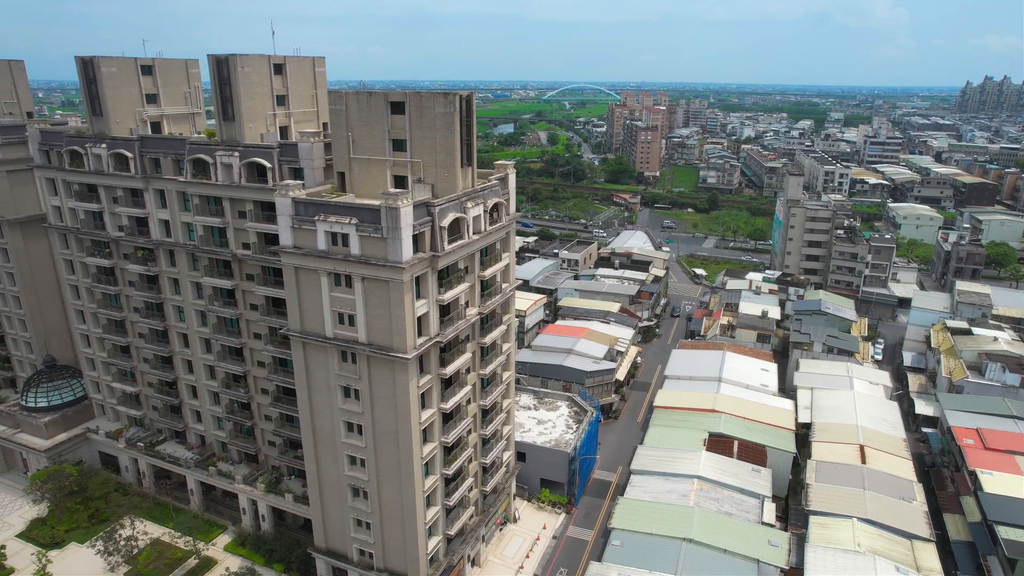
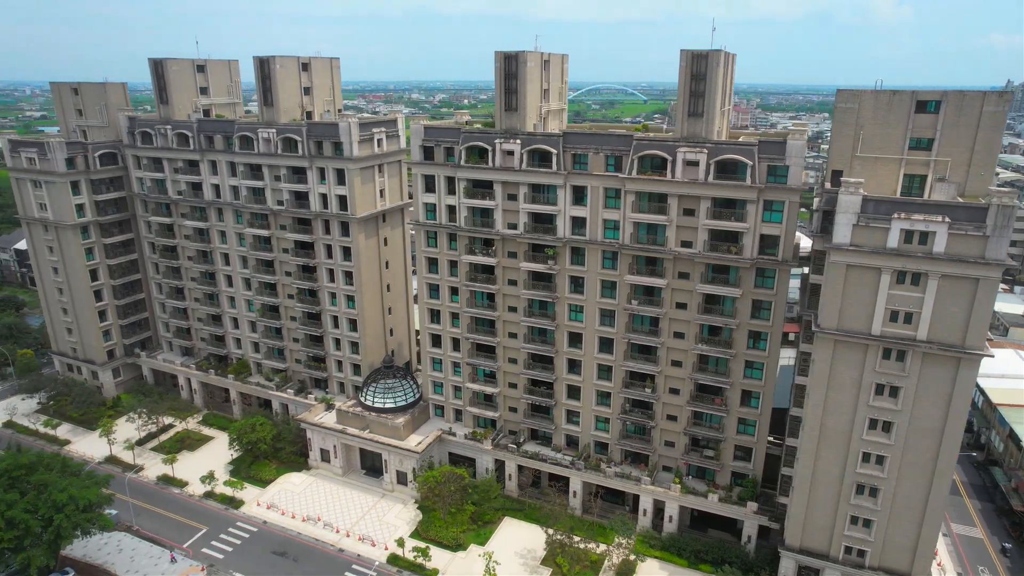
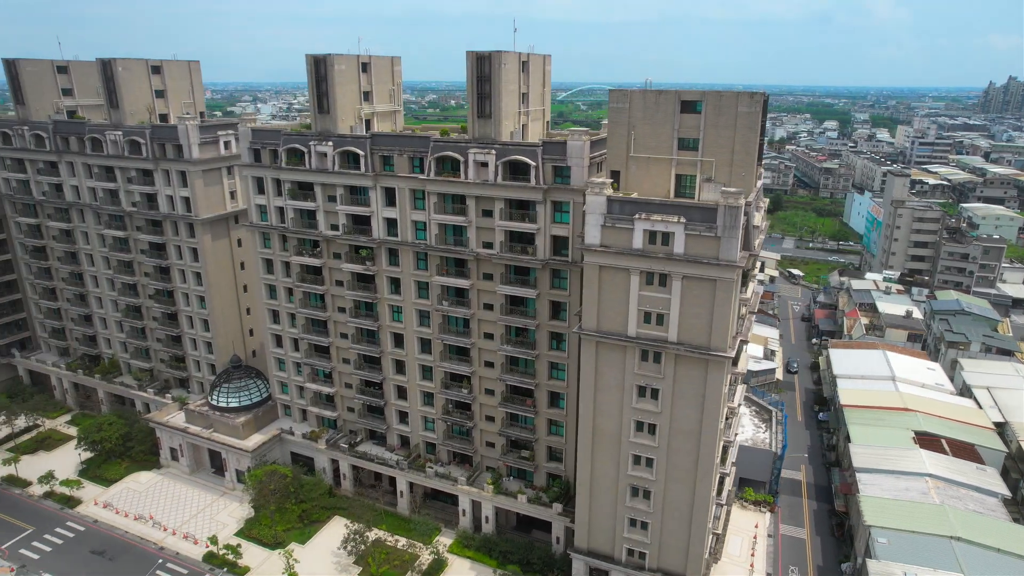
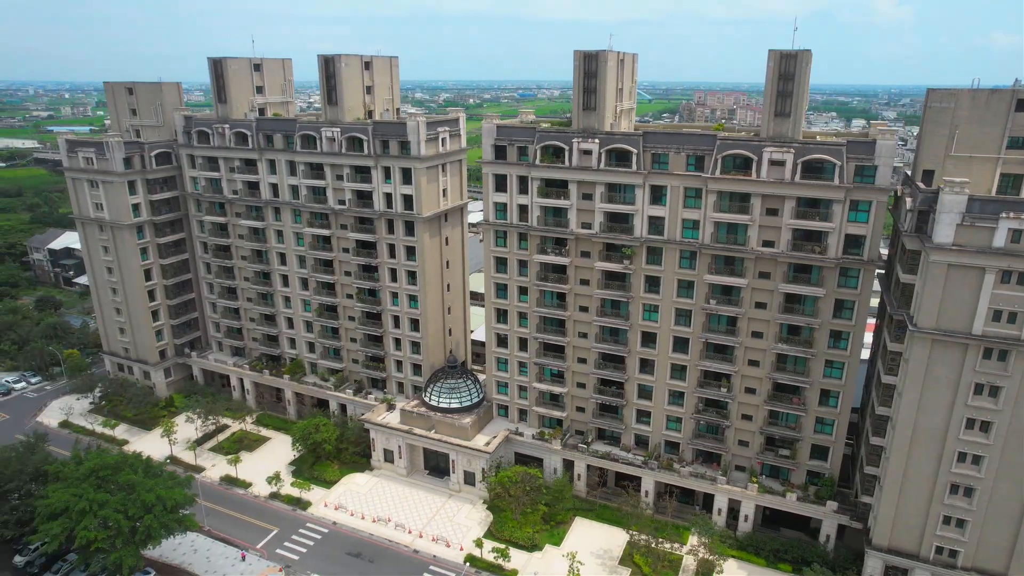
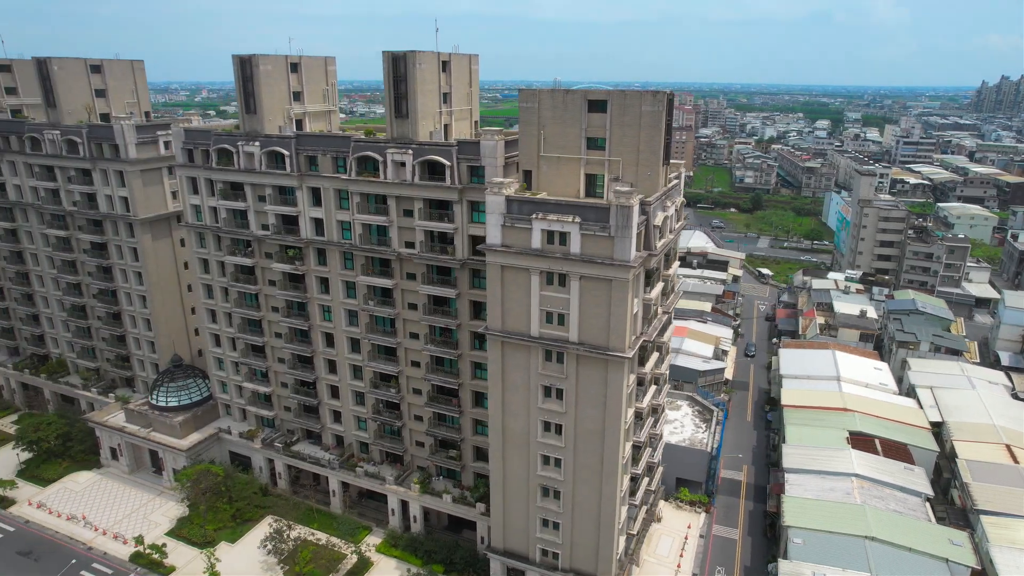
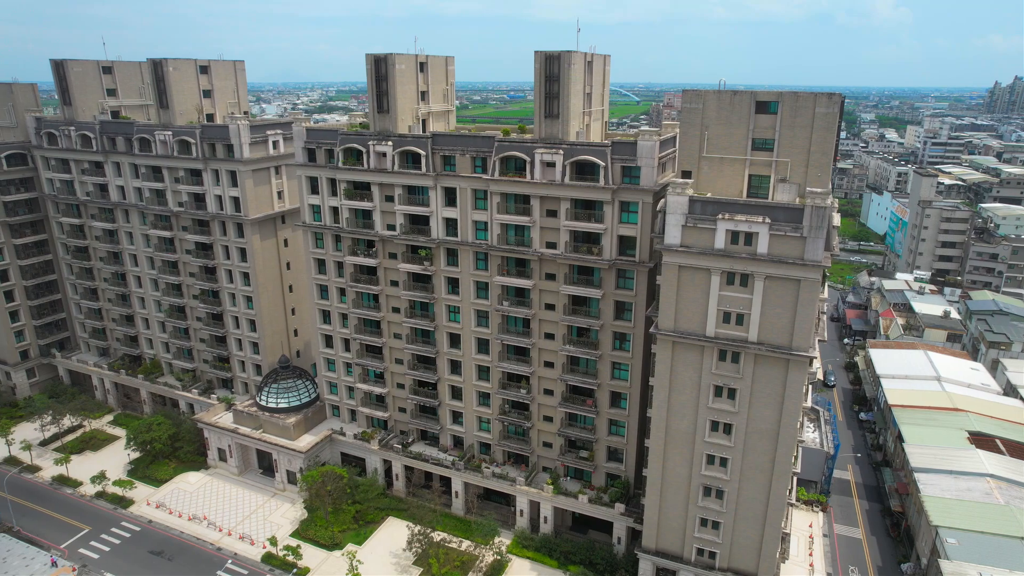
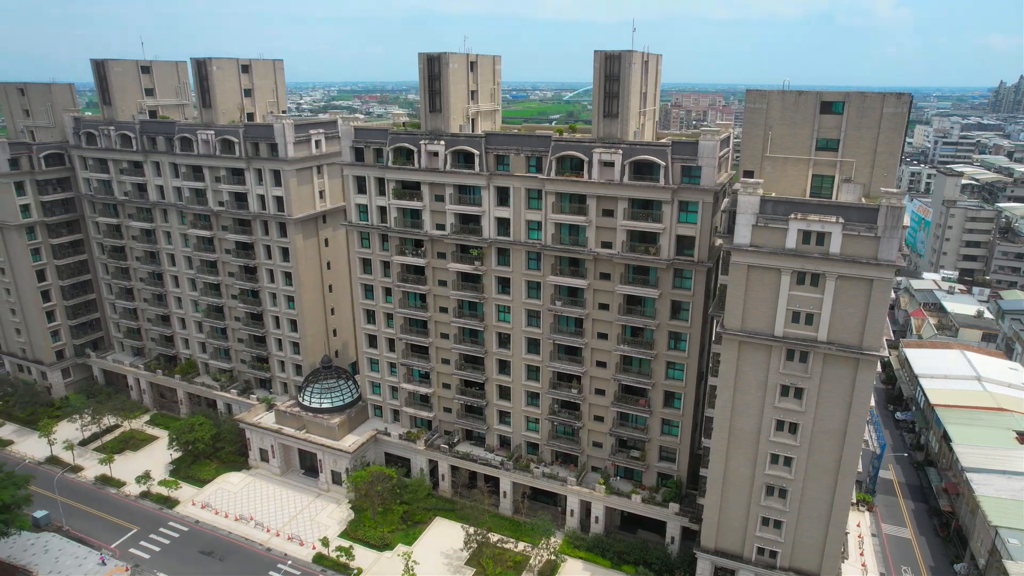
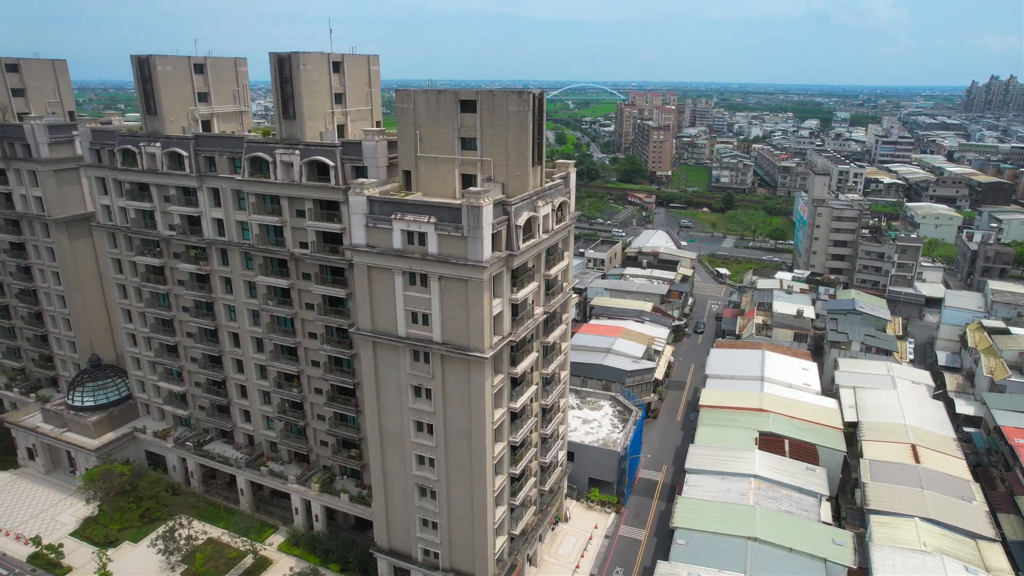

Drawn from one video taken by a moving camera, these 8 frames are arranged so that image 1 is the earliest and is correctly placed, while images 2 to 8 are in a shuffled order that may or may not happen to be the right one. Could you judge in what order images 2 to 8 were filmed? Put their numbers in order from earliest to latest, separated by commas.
8, 5, 3, 6, 7, 2, 4
